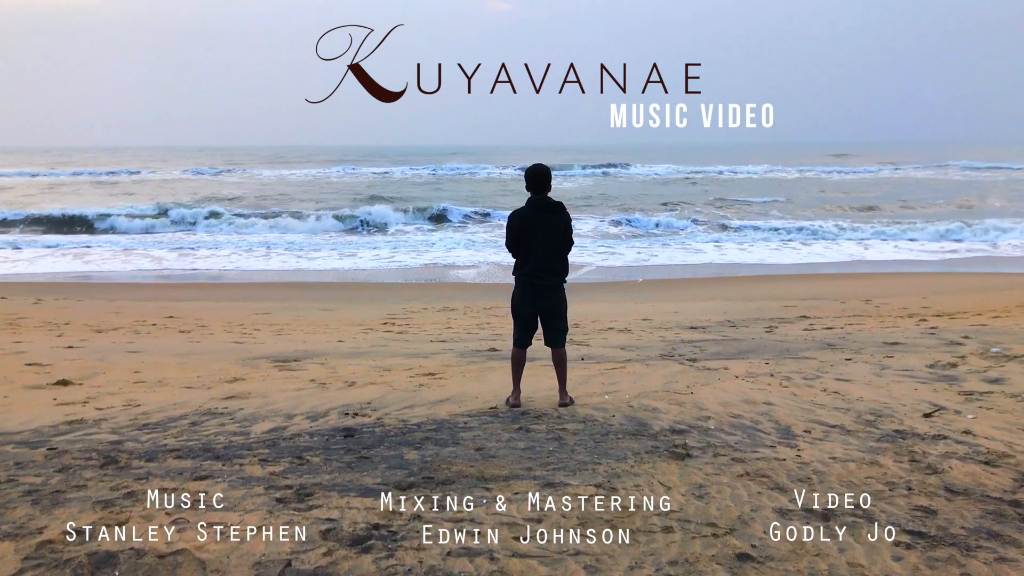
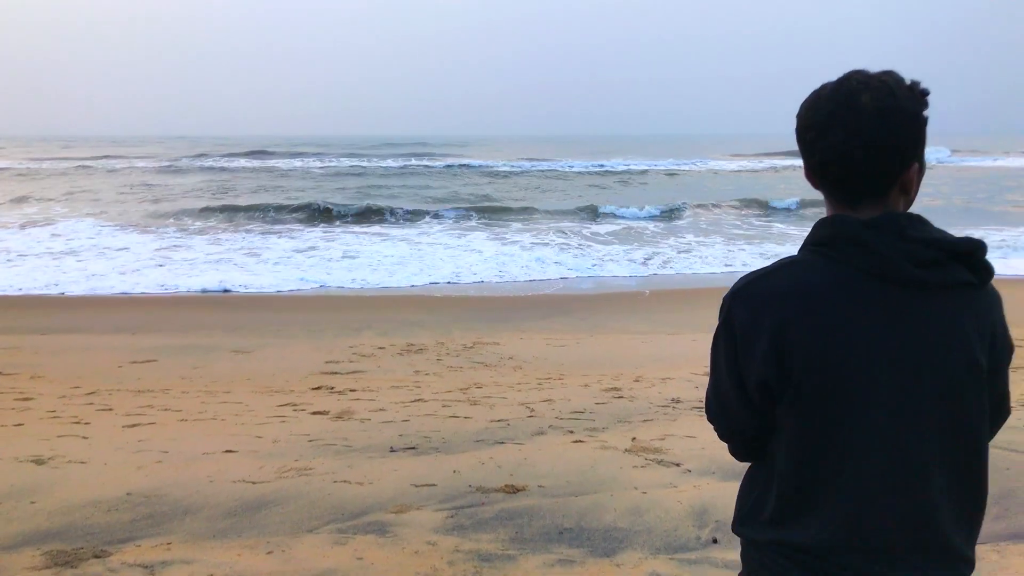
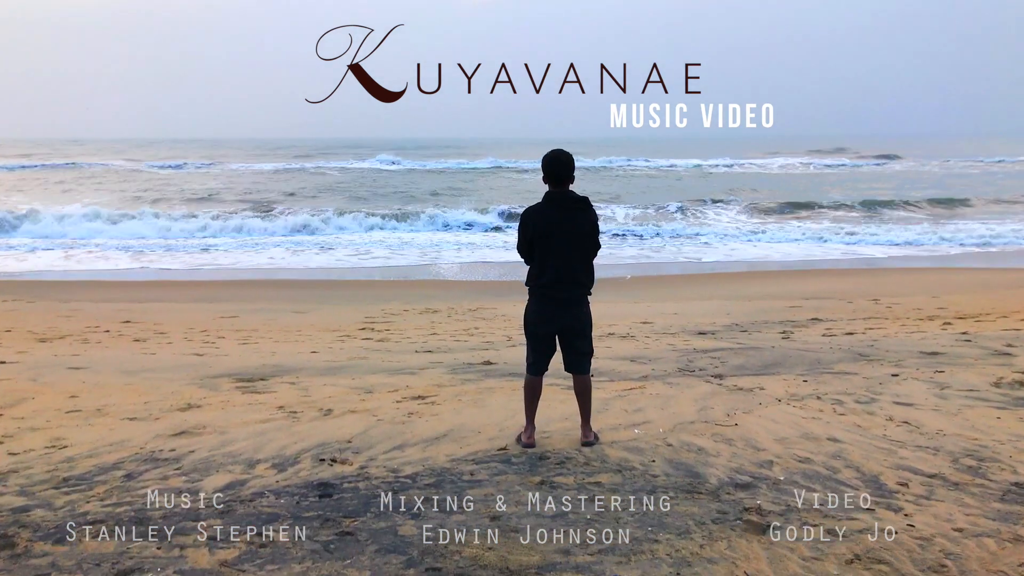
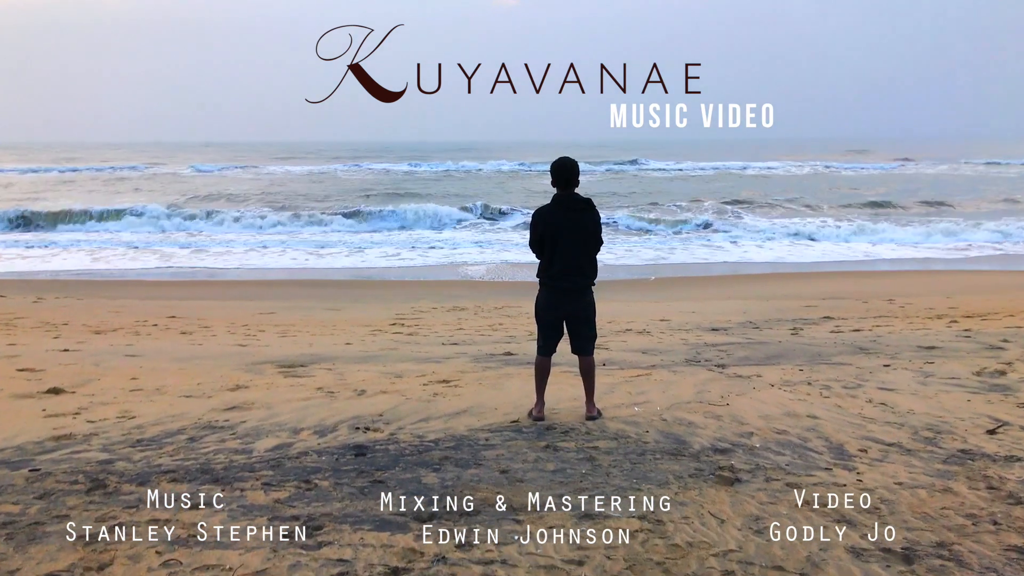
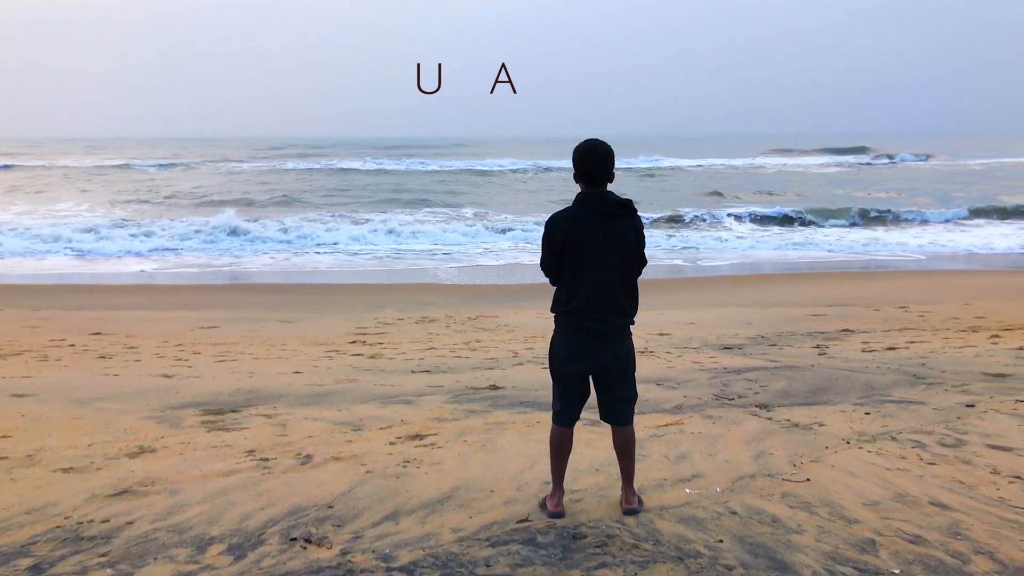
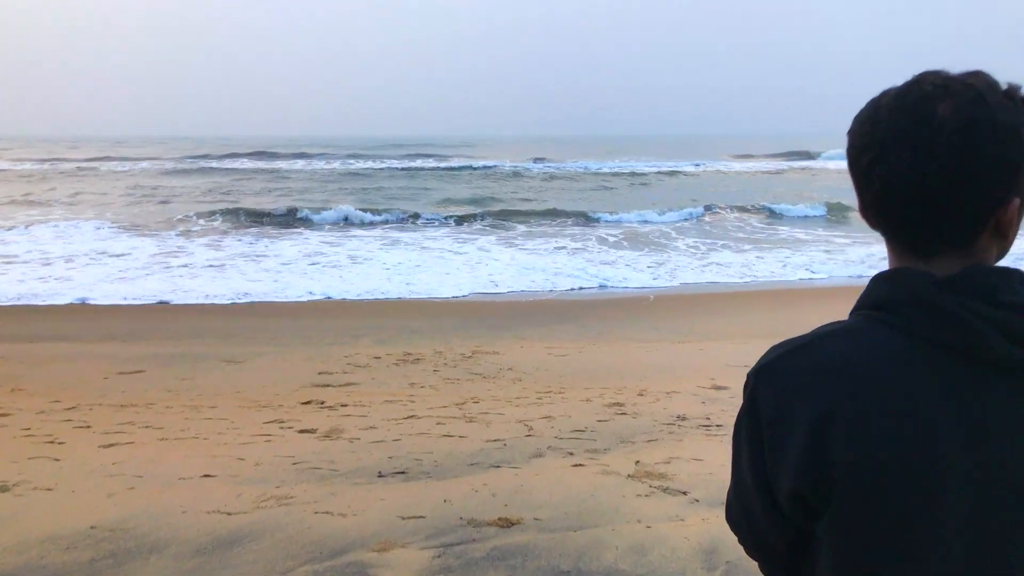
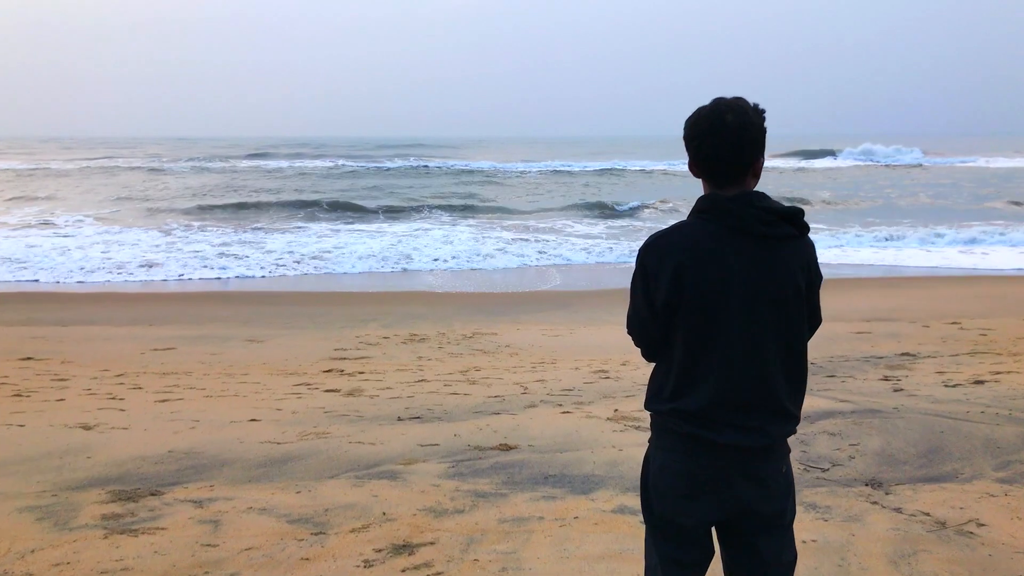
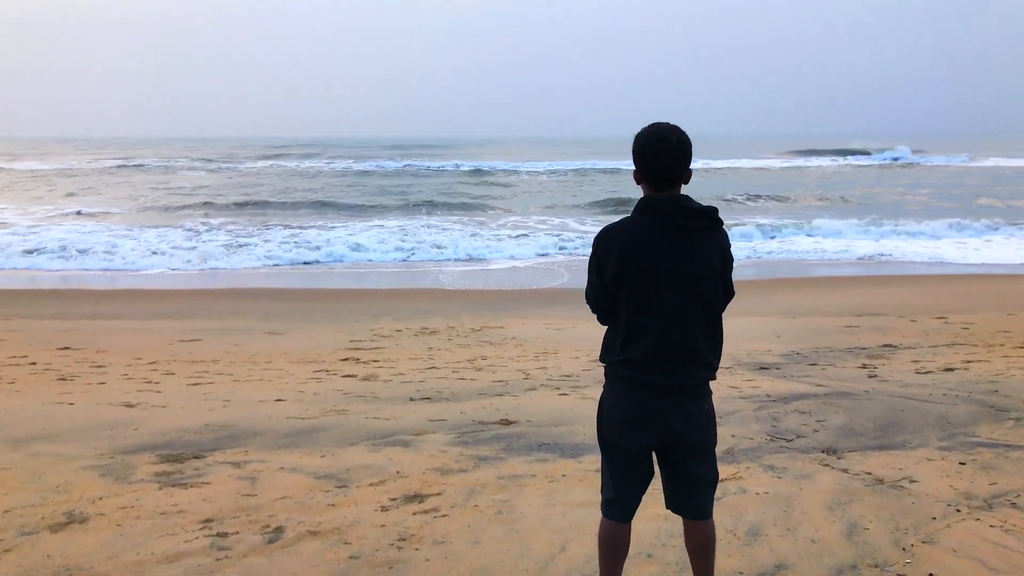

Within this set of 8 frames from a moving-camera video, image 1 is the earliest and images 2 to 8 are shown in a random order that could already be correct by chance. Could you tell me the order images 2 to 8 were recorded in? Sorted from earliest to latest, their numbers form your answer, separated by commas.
4, 3, 5, 8, 7, 2, 6
